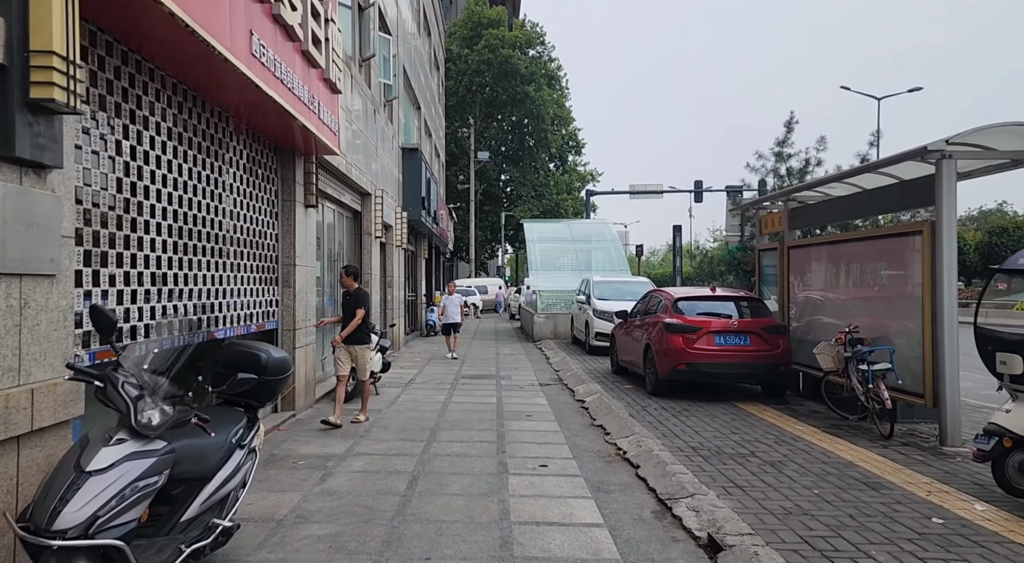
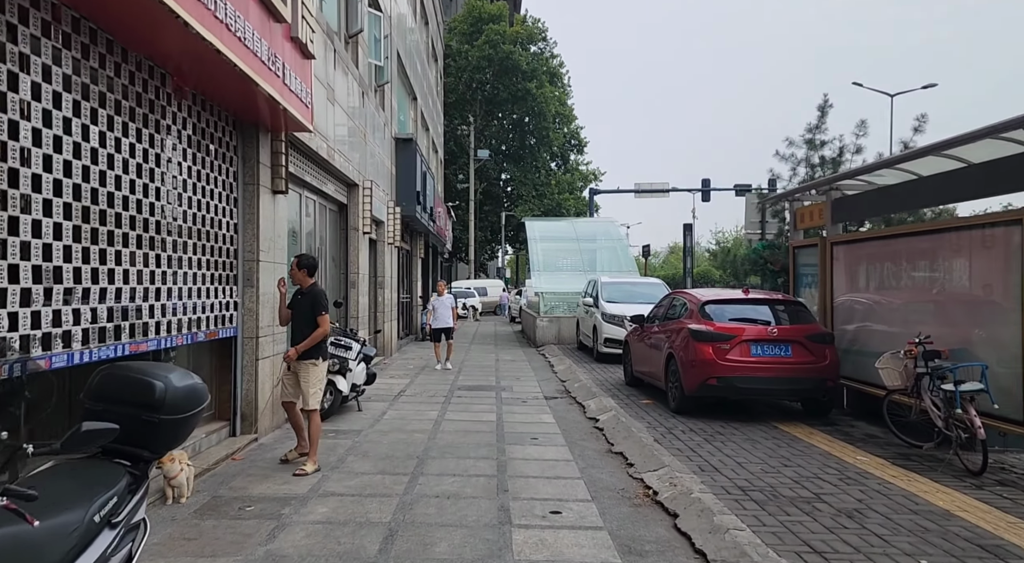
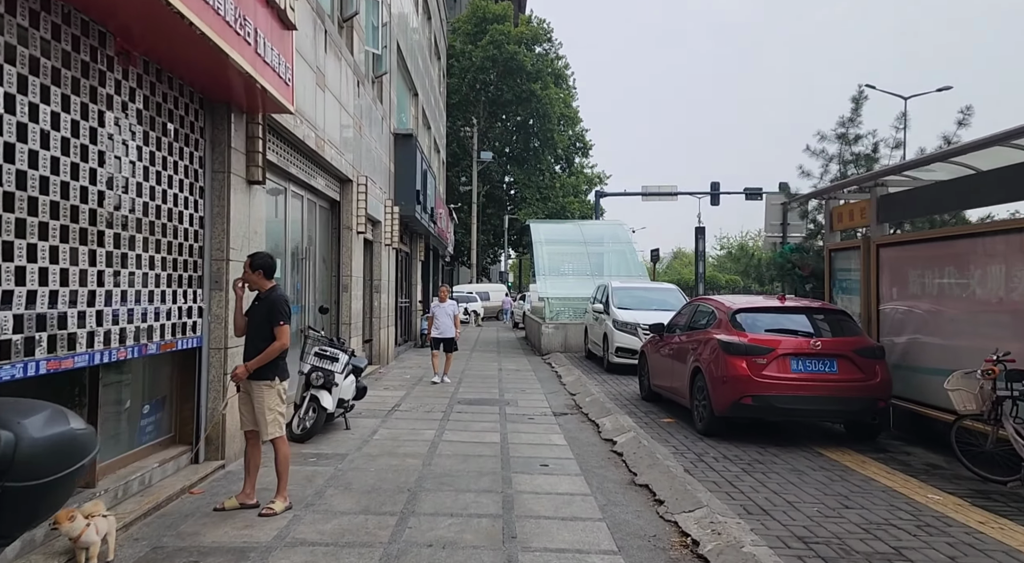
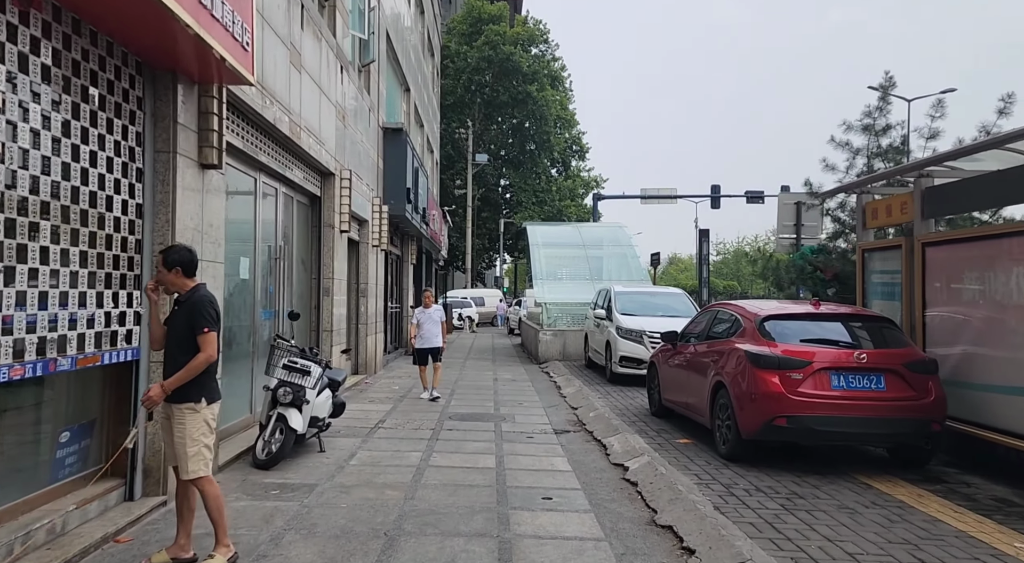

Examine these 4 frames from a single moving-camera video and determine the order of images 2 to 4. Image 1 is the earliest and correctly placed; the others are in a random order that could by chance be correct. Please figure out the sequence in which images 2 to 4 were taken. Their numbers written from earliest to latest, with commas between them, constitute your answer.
2, 3, 4
